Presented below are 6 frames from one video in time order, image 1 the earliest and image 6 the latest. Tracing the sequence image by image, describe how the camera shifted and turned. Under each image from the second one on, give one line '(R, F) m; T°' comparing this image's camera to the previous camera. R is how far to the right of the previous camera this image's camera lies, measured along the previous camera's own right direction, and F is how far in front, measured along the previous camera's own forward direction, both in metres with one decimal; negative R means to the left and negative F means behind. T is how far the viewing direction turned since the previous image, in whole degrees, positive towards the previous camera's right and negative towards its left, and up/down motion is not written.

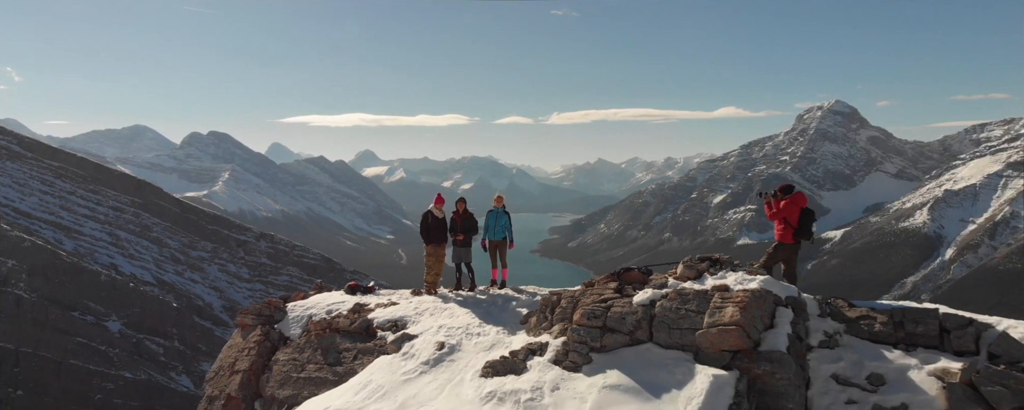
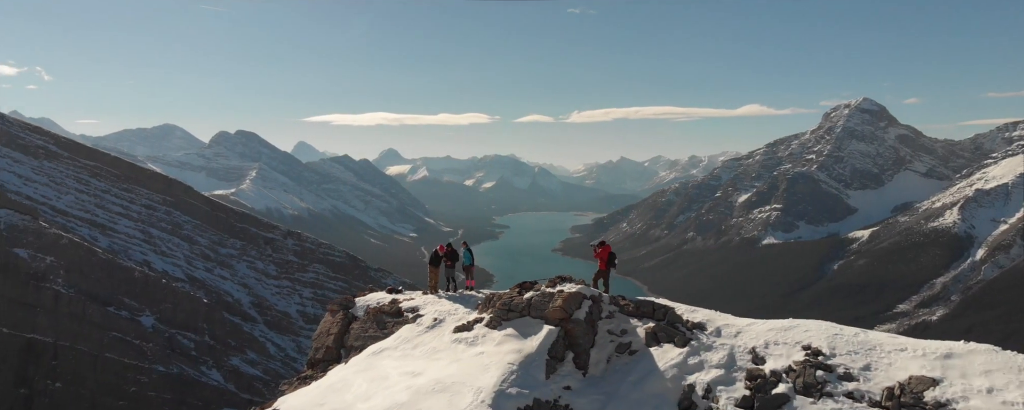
(+0.3, -6.6) m; -2°
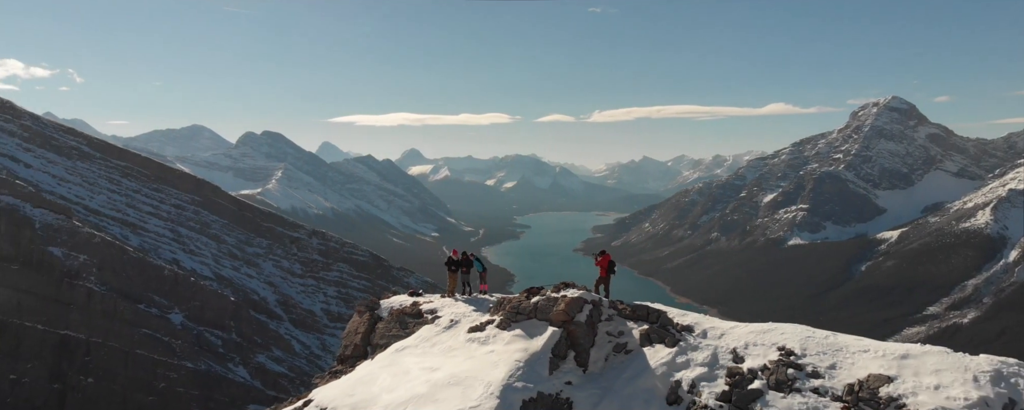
(+0.6, -2.7) m; -2°
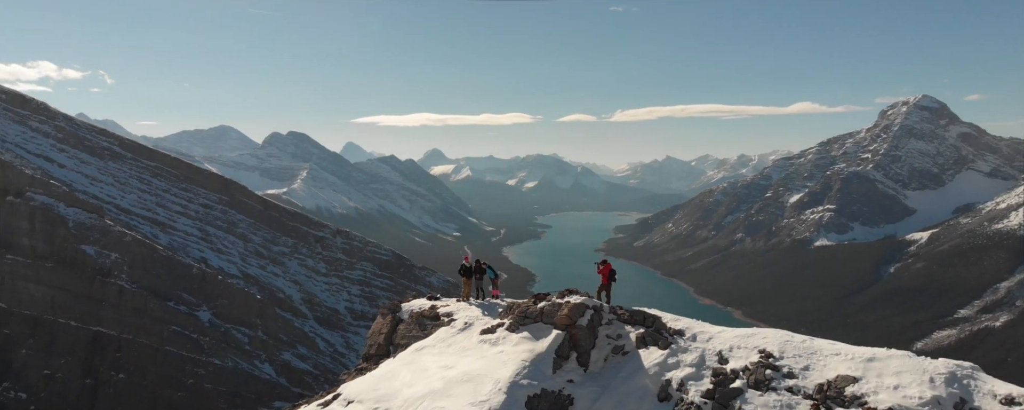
(+0.6, -2.6) m; -2°
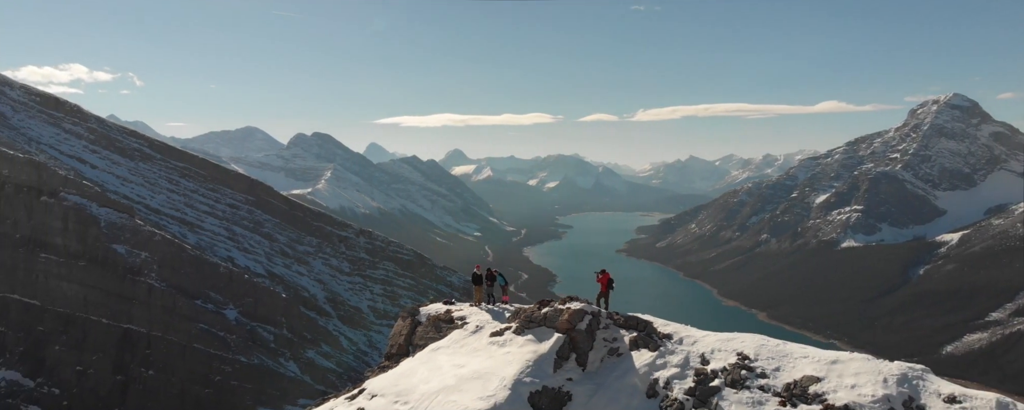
(+0.8, -3.2) m; -2°
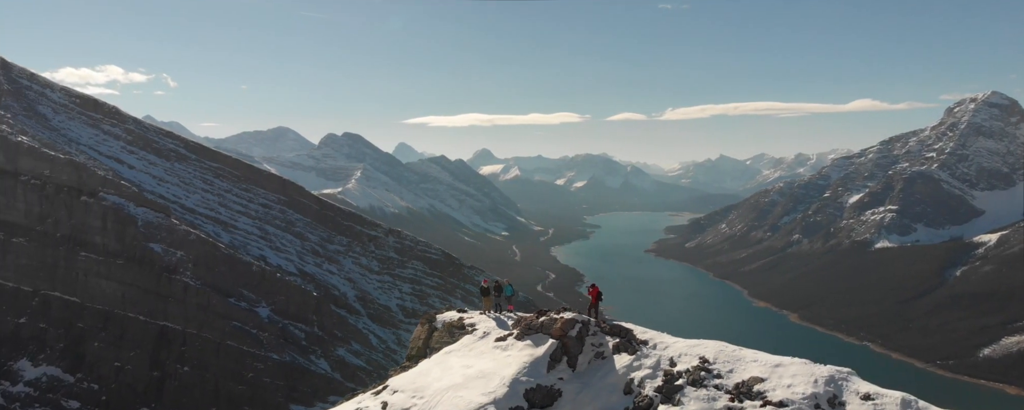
(+1.5, -5.4) m; -2°
